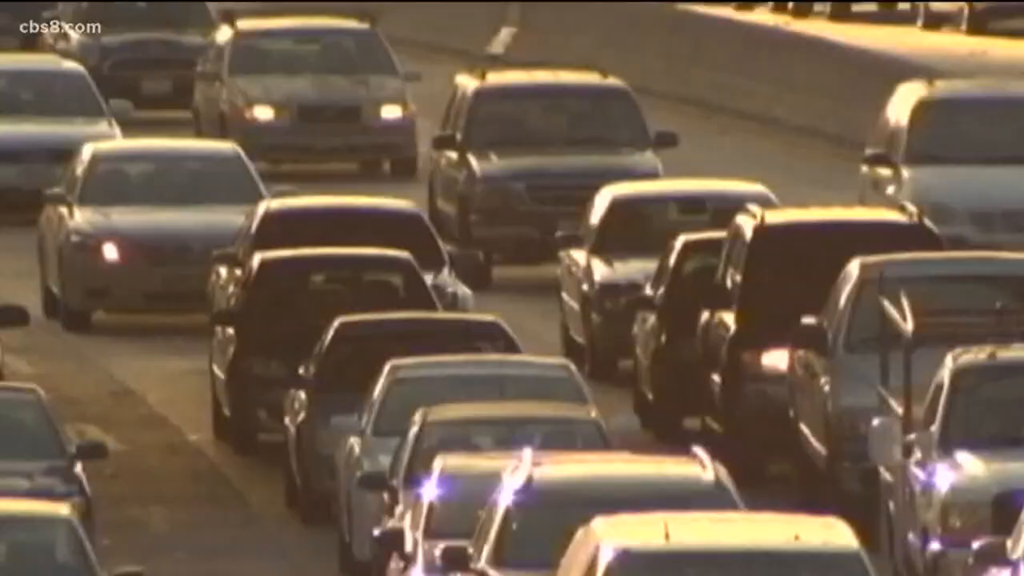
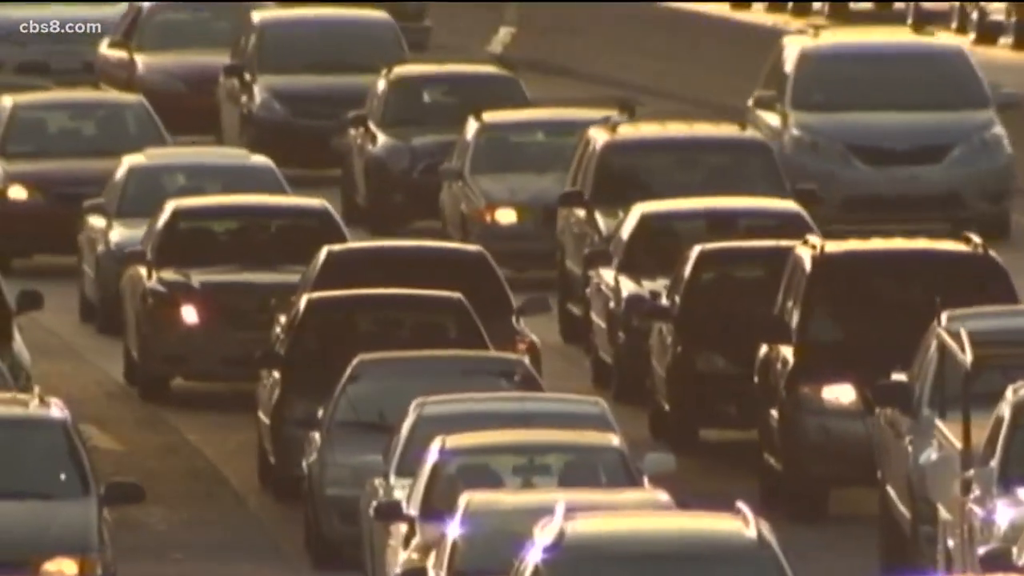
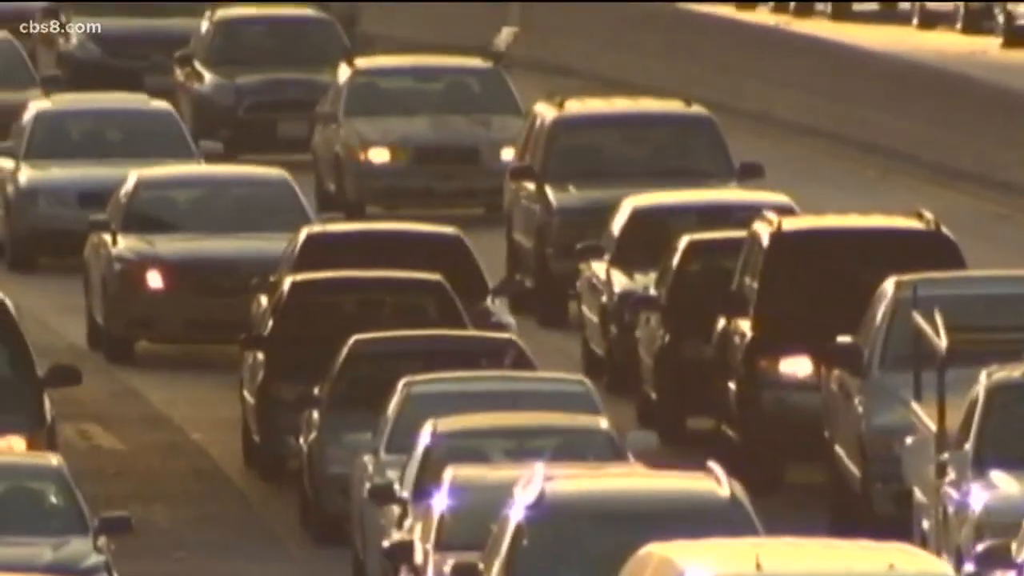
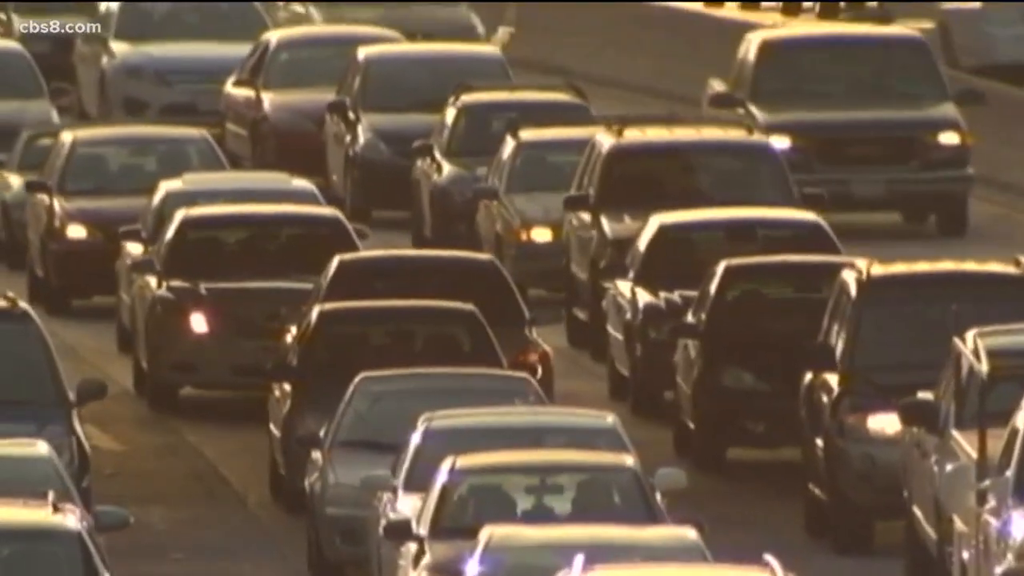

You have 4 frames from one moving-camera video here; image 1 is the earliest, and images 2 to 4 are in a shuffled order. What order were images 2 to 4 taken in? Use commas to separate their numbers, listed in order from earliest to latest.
3, 2, 4
